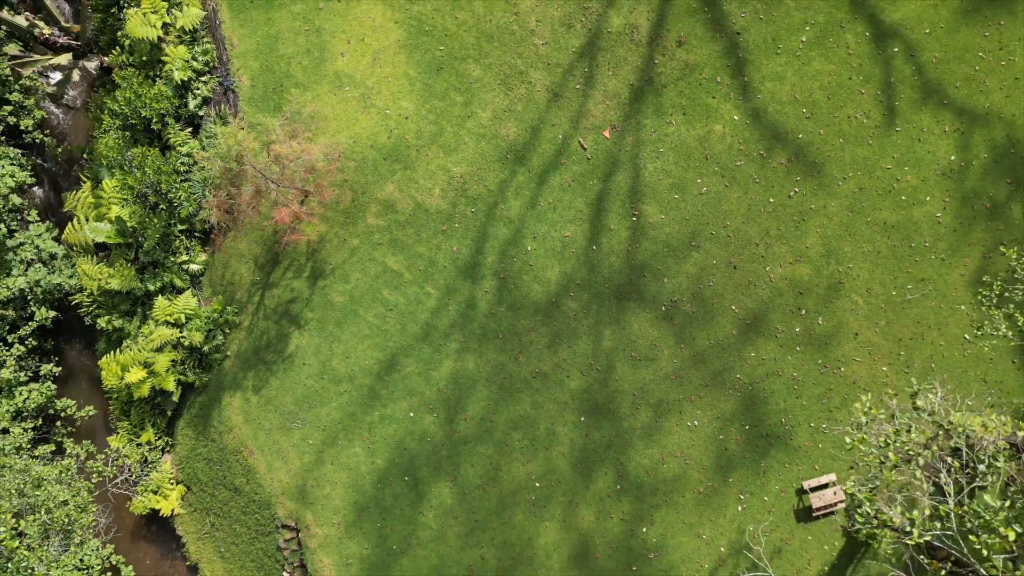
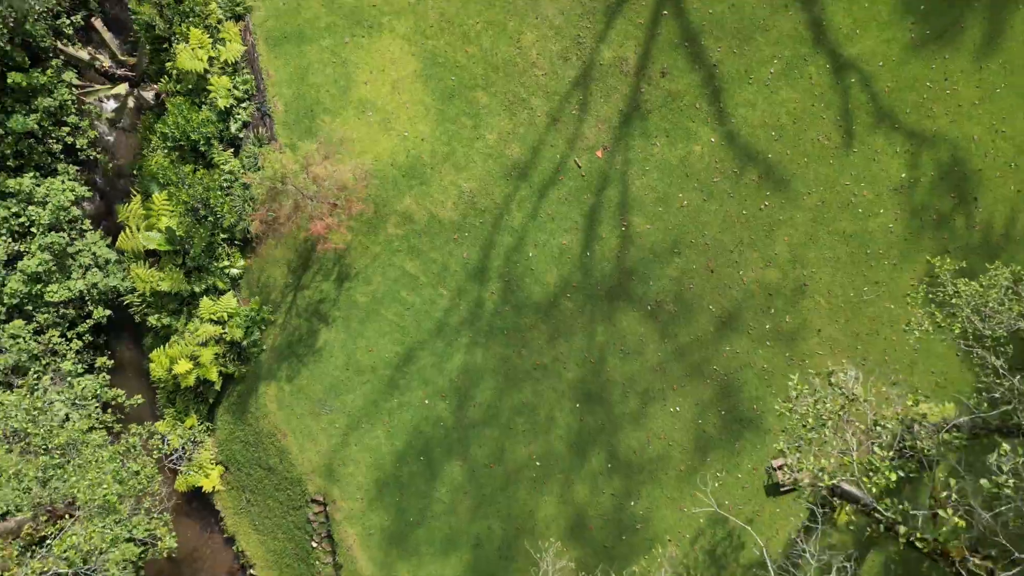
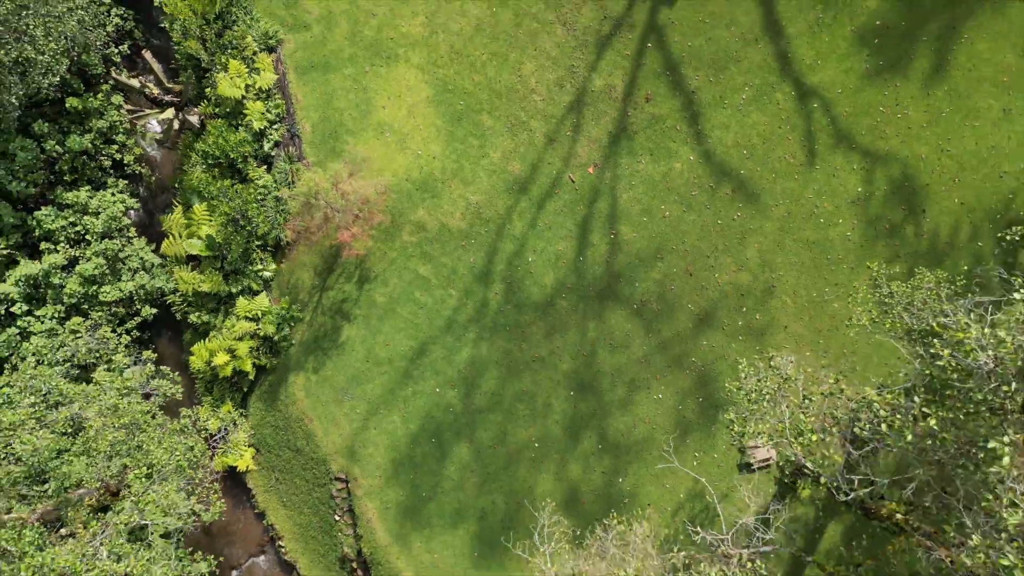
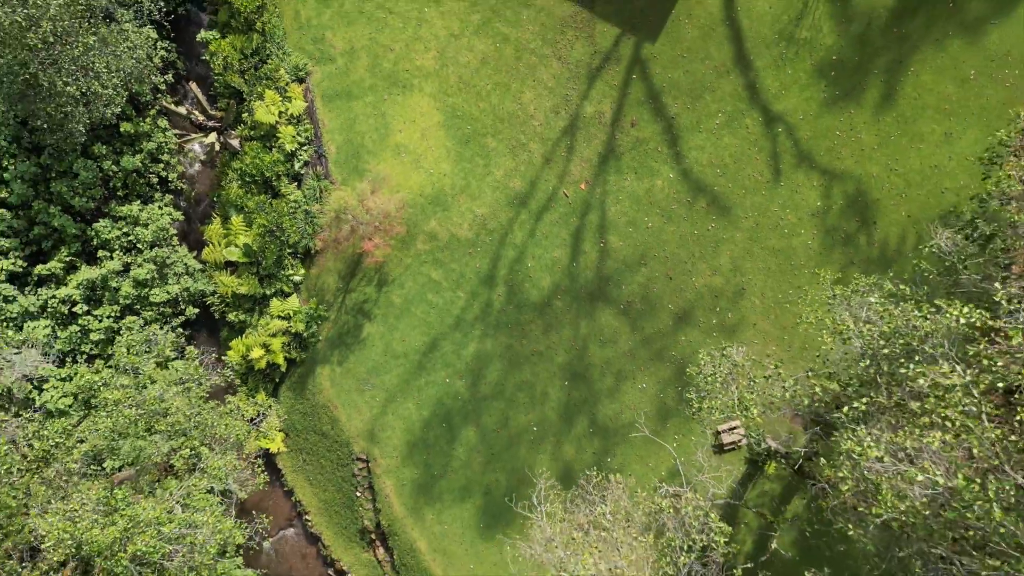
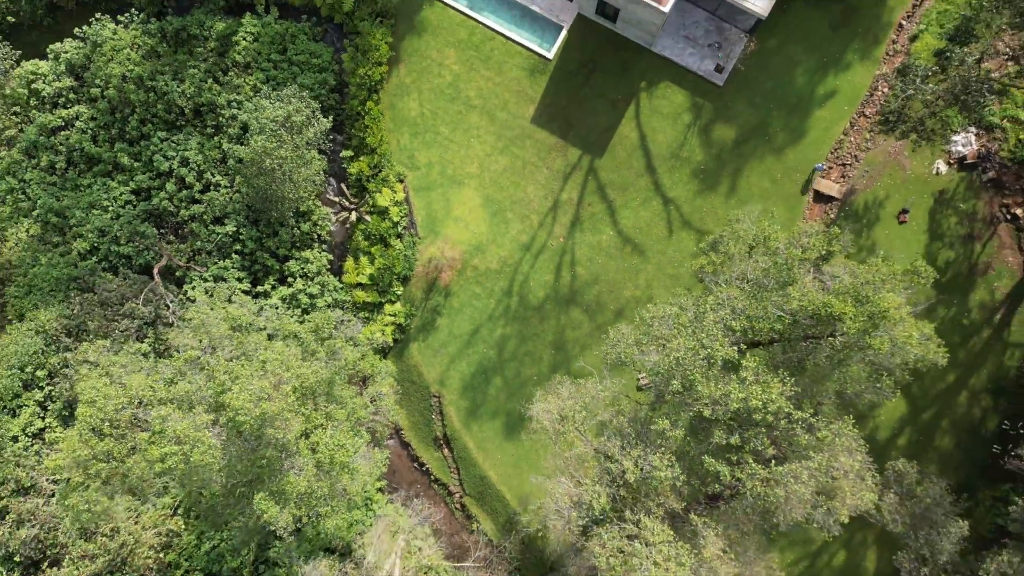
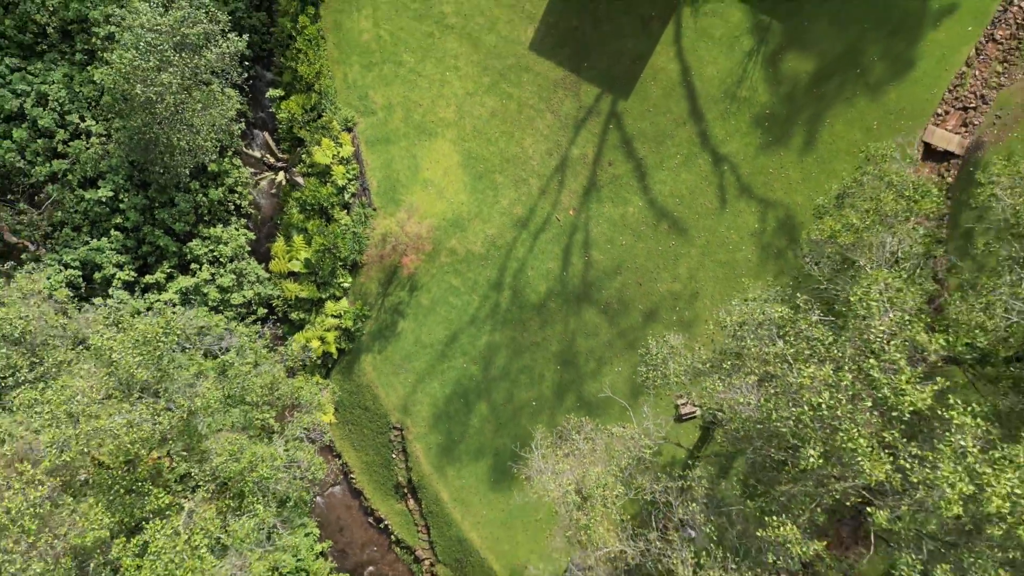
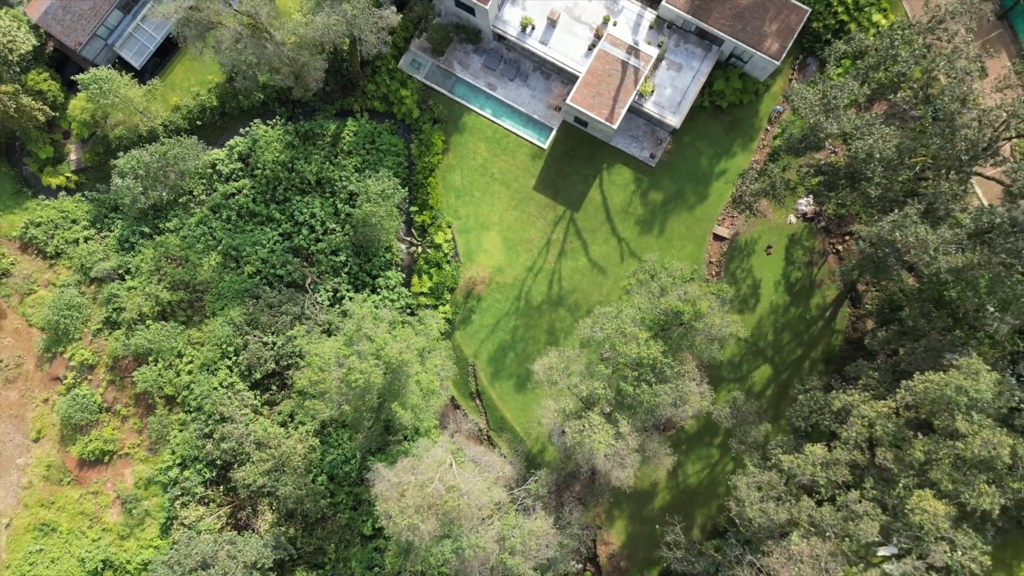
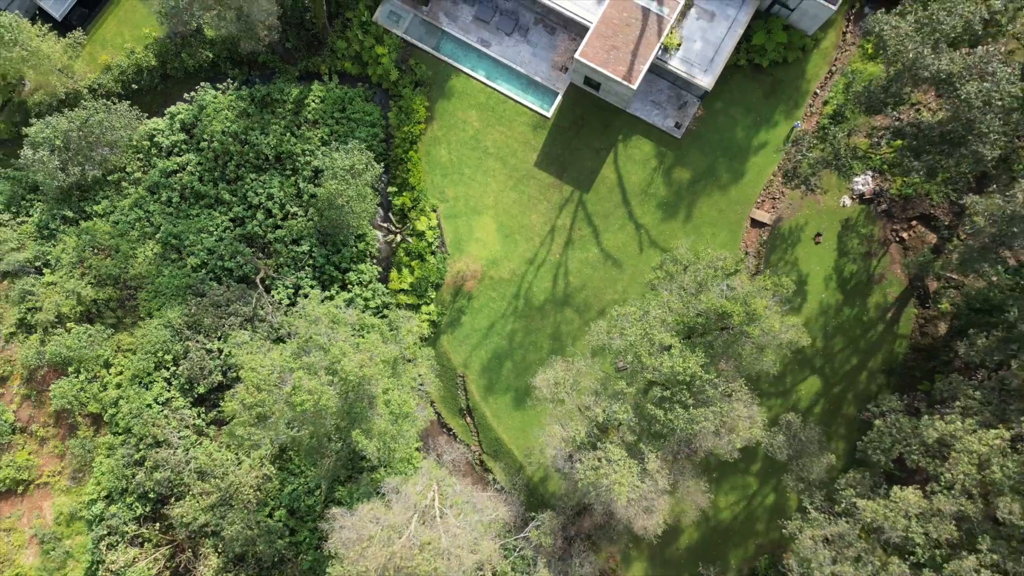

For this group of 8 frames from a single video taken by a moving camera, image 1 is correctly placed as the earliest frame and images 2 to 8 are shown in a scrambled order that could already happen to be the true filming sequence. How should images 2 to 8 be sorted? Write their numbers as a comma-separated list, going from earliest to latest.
2, 3, 4, 6, 5, 8, 7
